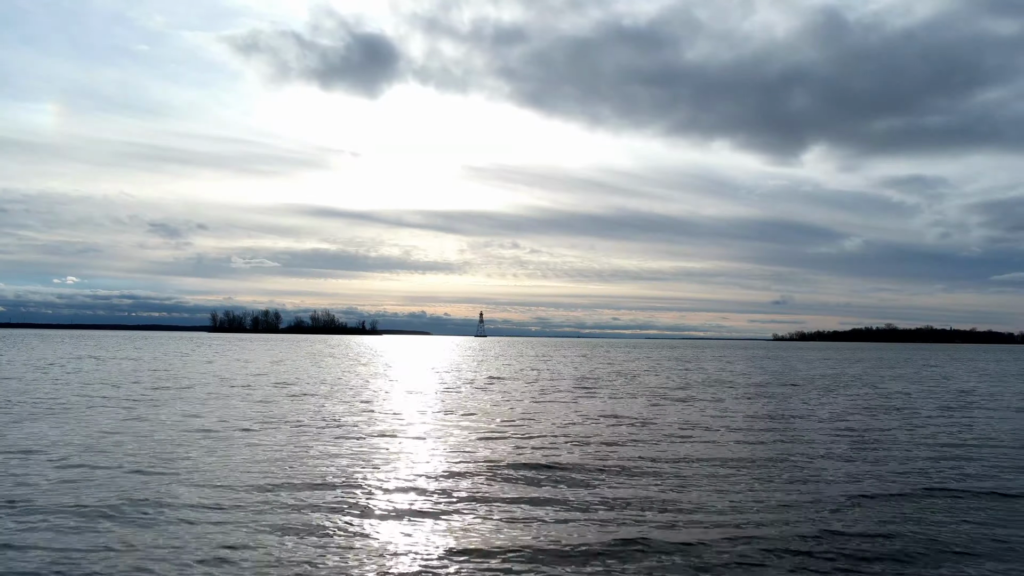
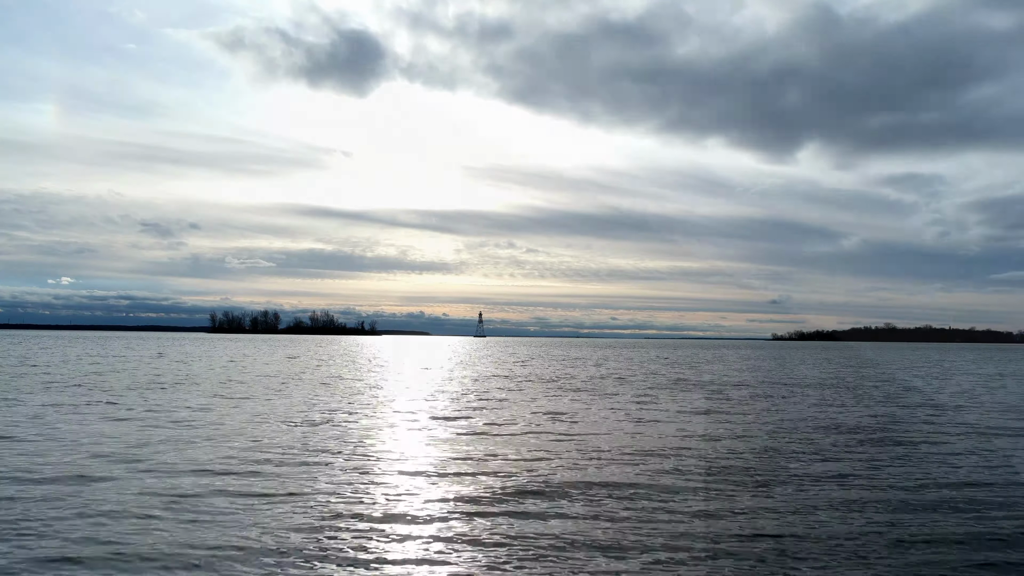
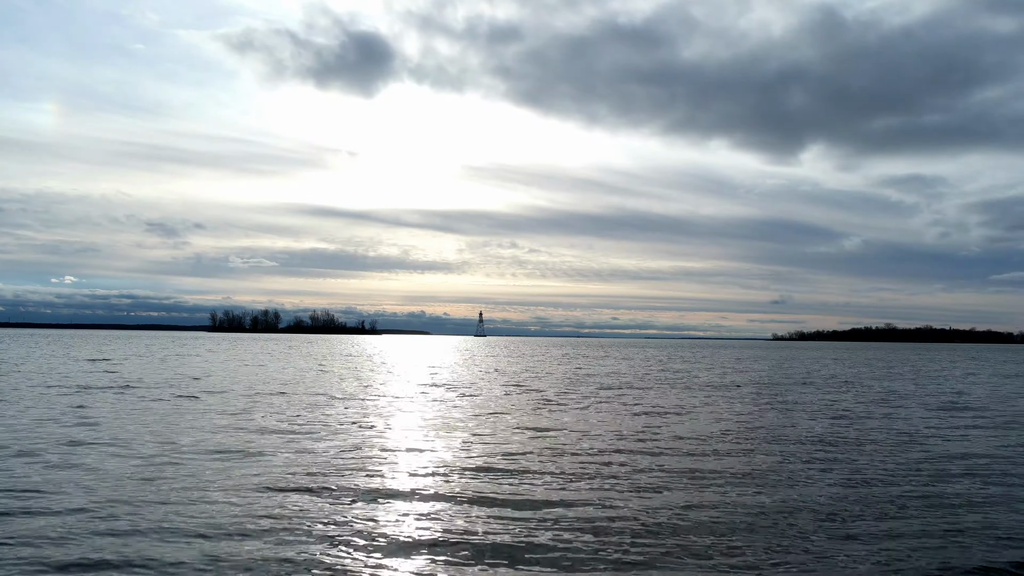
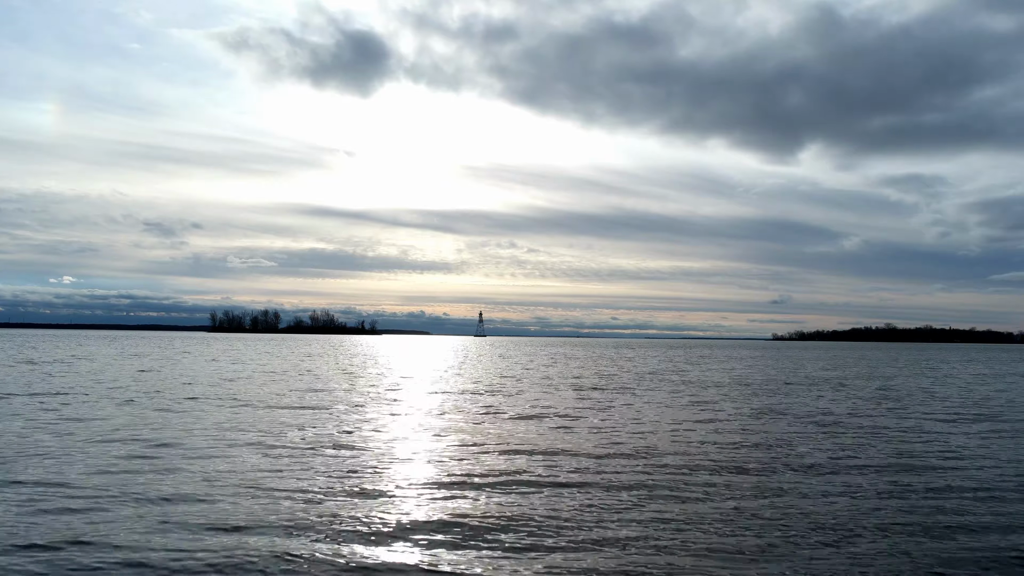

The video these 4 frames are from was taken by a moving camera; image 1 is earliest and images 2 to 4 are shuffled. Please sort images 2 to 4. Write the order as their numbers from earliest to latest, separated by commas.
3, 4, 2
